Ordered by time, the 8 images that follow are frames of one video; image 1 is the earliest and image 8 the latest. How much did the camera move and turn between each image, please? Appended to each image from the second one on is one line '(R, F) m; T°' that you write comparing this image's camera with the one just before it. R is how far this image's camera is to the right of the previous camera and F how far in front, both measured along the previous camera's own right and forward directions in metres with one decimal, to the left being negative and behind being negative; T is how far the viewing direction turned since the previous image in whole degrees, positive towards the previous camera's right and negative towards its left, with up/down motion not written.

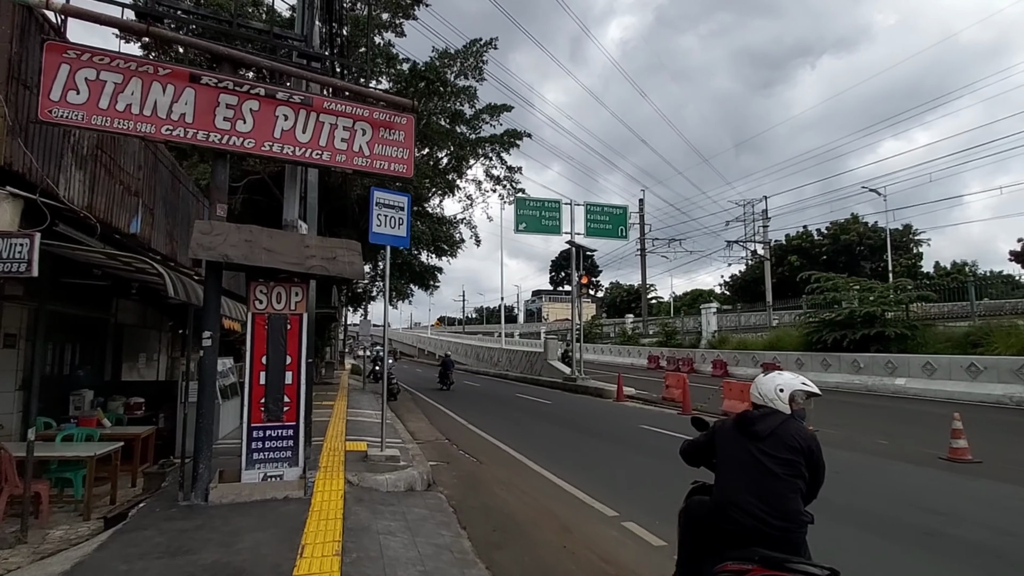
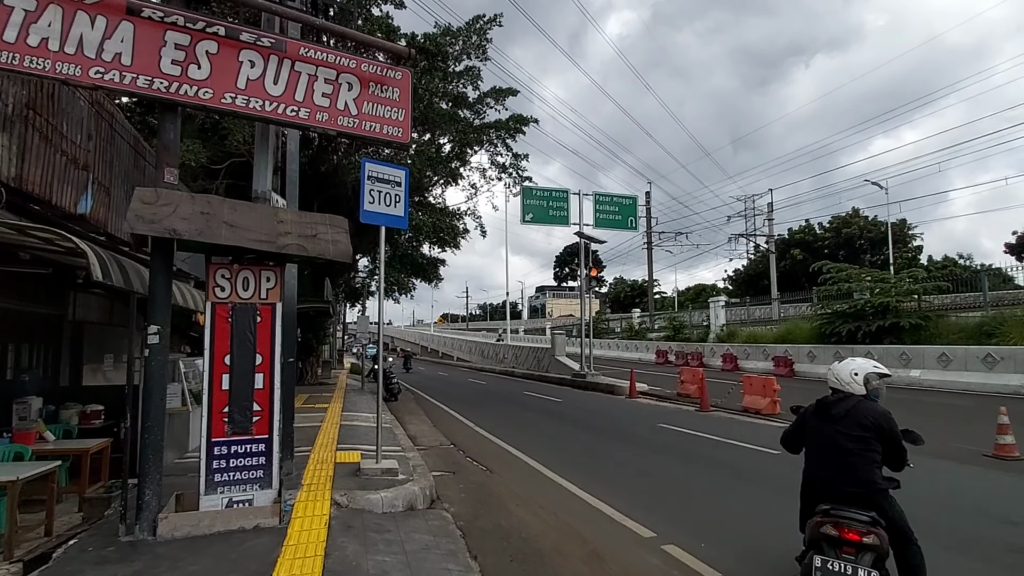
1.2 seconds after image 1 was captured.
(-0.1, +1.2) m; 0°
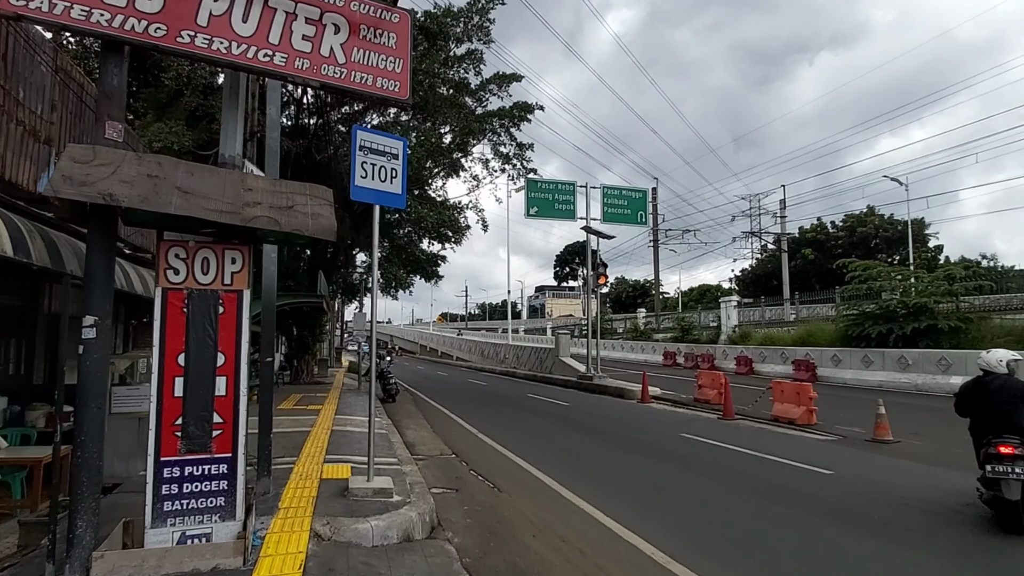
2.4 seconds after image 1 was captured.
(-0.2, +1.0) m; 0°
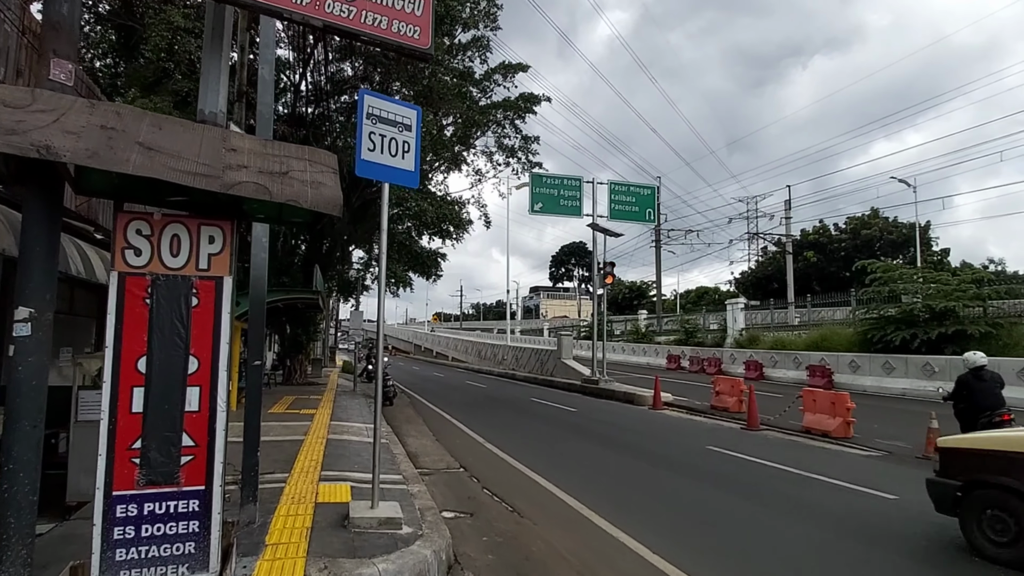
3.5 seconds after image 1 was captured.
(-0.3, +0.9) m; +1°
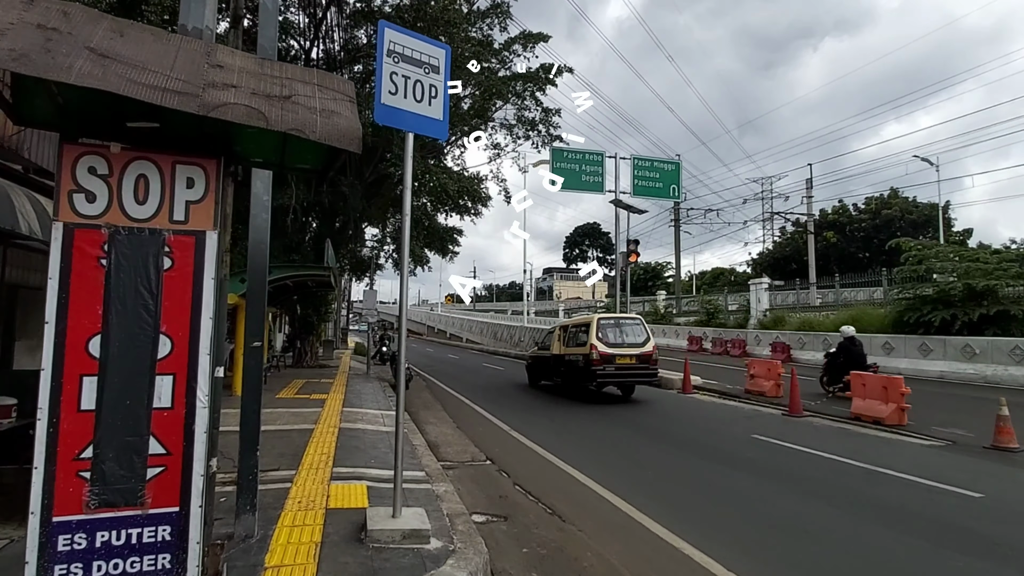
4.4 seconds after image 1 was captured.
(-0.3, +0.9) m; -1°
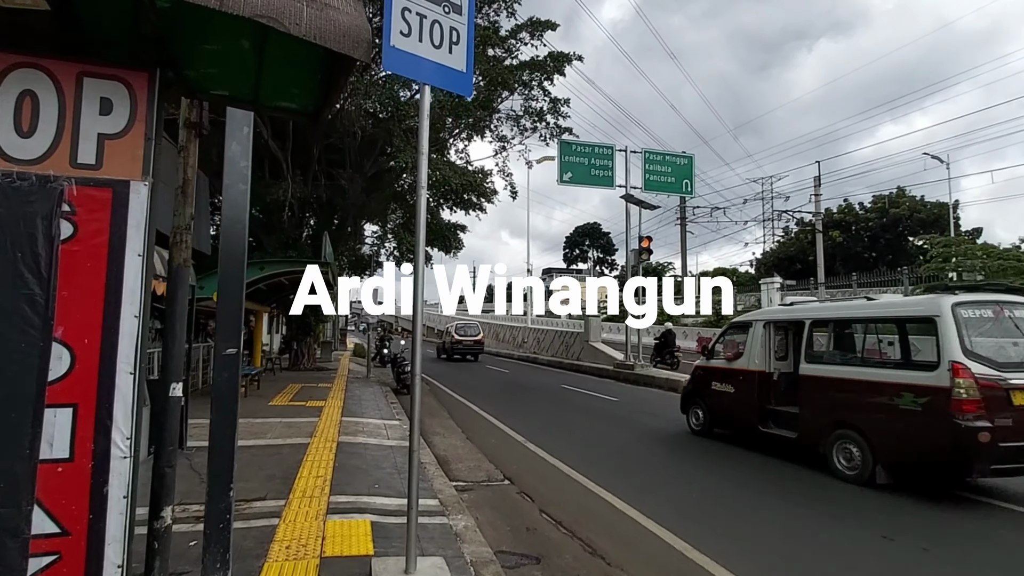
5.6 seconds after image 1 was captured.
(-0.3, +0.9) m; 0°
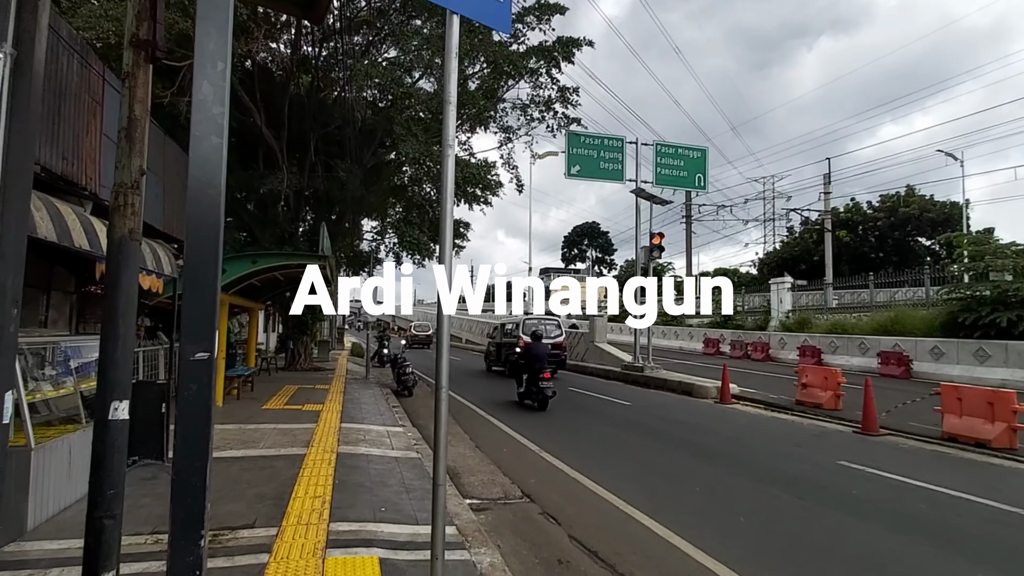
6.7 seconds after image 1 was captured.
(-0.3, +0.8) m; 0°
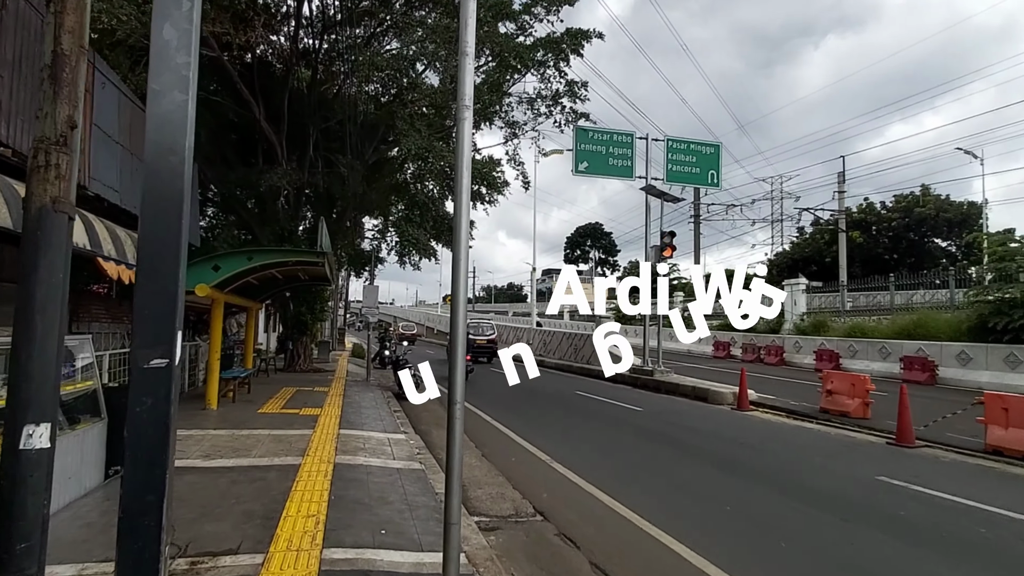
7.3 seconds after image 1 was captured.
(-0.1, +0.5) m; -1°
